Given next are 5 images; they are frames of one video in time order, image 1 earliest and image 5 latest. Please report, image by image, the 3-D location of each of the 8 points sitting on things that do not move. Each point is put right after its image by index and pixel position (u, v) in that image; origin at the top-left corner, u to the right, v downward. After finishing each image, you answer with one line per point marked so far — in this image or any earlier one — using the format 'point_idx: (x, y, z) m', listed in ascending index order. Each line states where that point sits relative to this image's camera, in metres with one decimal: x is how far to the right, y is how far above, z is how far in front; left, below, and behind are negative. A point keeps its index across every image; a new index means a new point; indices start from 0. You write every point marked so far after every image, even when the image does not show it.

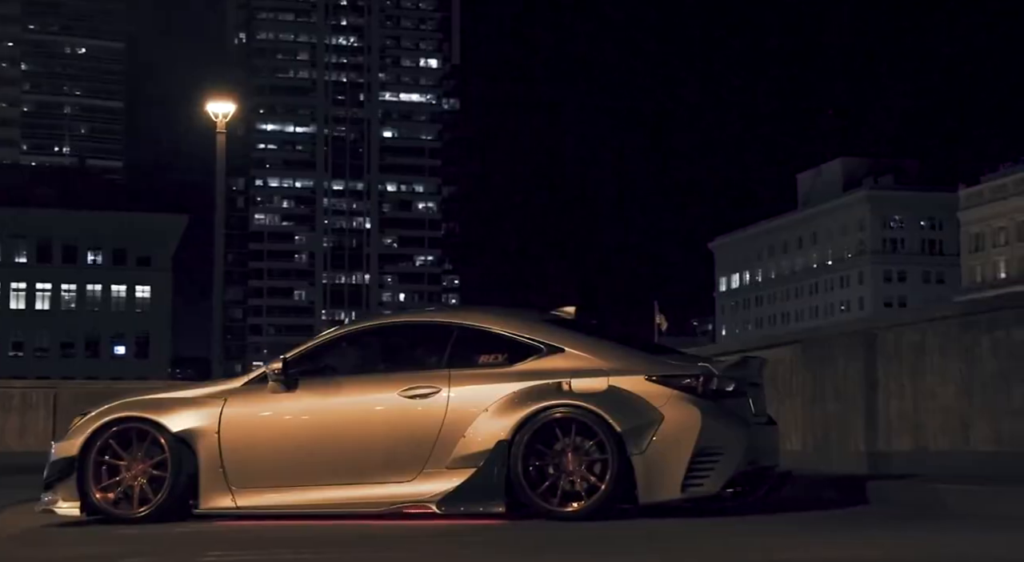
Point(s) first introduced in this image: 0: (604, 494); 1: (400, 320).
0: (+0.5, -1.1, +7.2) m
1: (-0.6, -0.2, +7.7) m
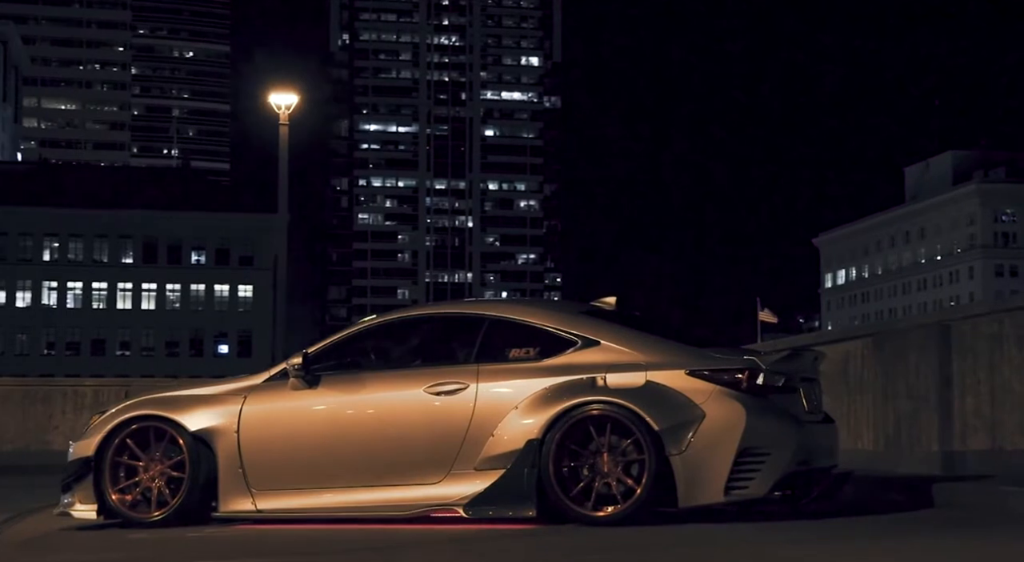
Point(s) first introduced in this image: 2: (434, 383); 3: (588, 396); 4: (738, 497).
0: (+0.6, -1.1, +6.7) m
1: (-0.4, -0.2, +7.3) m
2: (-0.4, -0.5, +7.0) m
3: (+0.4, -0.6, +6.7) m
4: (+1.1, -1.0, +6.6) m
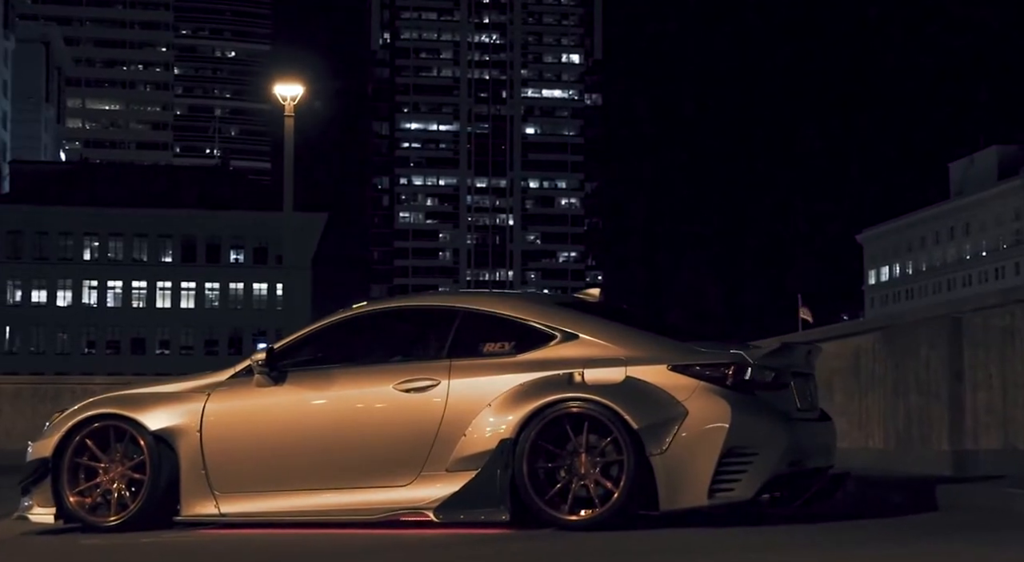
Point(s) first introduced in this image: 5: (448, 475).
0: (+0.5, -1.0, +6.3) m
1: (-0.5, -0.1, +6.9) m
2: (-0.5, -0.5, +6.6) m
3: (+0.2, -0.5, +6.4) m
4: (+1.0, -1.0, +6.2) m
5: (-0.3, -0.9, +6.5) m
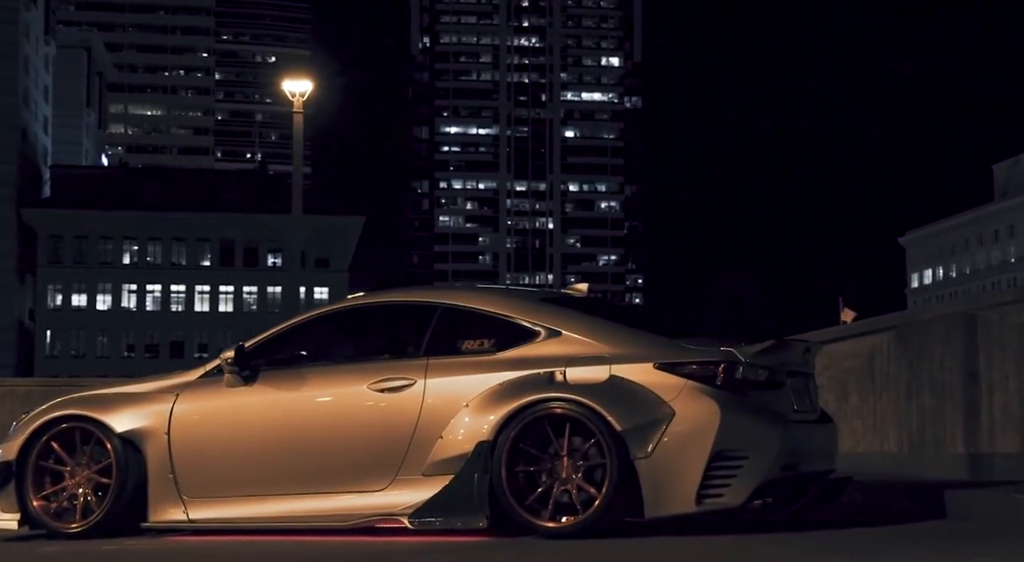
0: (+0.4, -1.0, +5.9) m
1: (-0.6, -0.1, +6.6) m
2: (-0.6, -0.5, +6.3) m
3: (+0.1, -0.5, +6.0) m
4: (+0.9, -1.0, +5.8) m
5: (-0.4, -0.9, +6.2) m
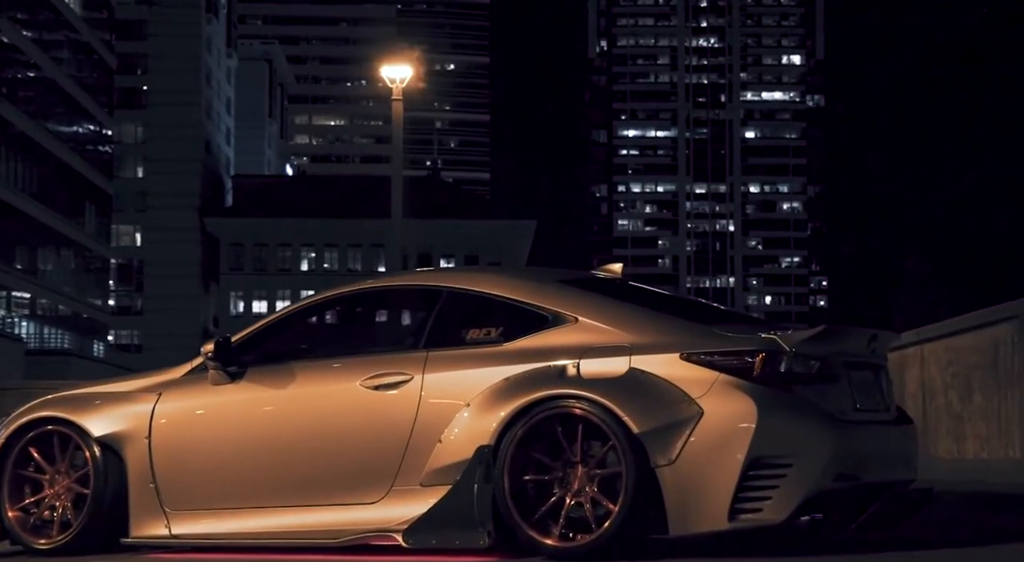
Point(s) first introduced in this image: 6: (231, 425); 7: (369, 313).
0: (+0.4, -0.9, +5.0) m
1: (-0.5, 0.0, +5.8) m
2: (-0.5, -0.4, +5.5) m
3: (+0.2, -0.4, +5.1) m
4: (+0.8, -0.9, +4.9) m
5: (-0.4, -0.8, +5.3) m
6: (-1.2, -0.6, +5.7) m
7: (-0.7, -0.1, +5.9) m
